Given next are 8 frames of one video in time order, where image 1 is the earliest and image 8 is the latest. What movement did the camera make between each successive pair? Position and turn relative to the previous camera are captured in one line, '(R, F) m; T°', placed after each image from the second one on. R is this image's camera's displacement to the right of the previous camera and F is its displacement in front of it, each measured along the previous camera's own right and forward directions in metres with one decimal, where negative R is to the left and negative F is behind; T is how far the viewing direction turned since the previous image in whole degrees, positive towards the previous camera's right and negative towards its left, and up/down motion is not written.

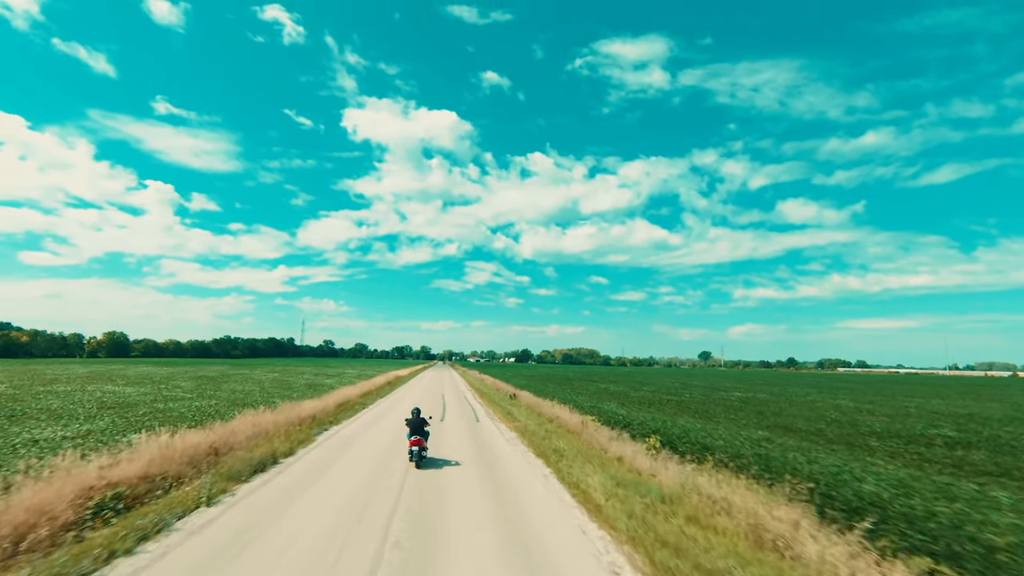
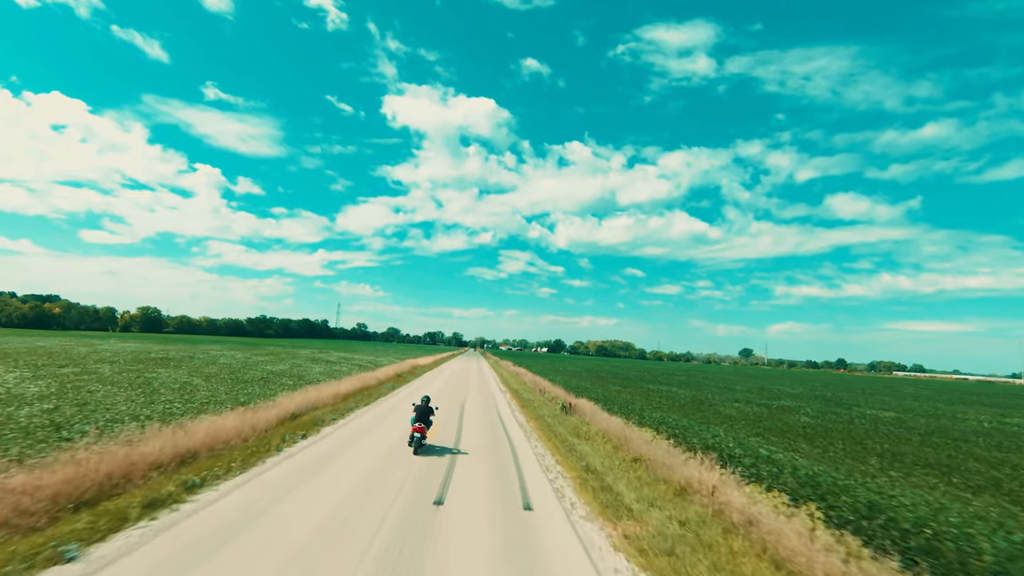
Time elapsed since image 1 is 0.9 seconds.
(-0.2, +2.1) m; -4°
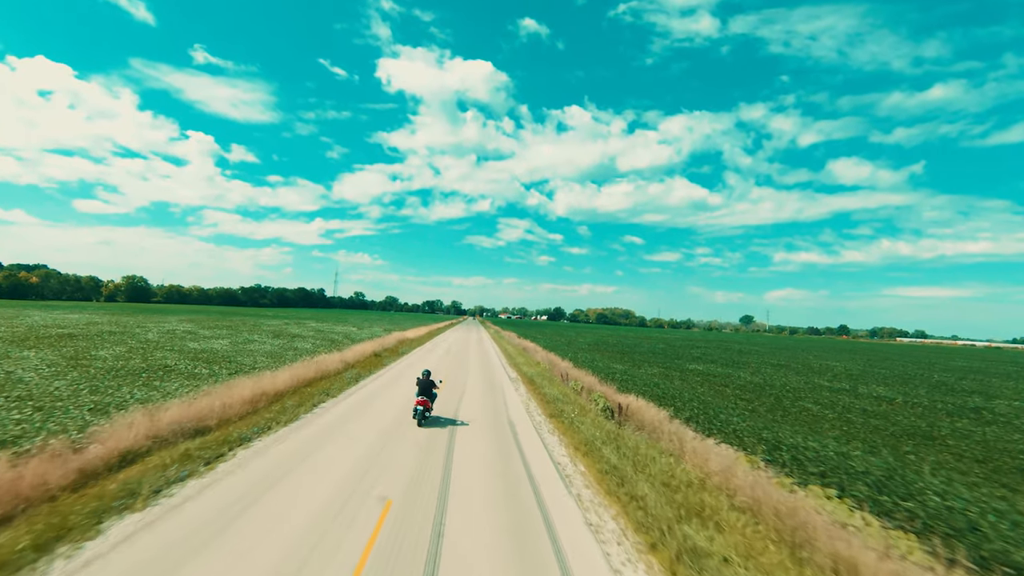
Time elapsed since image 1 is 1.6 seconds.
(-0.1, +1.5) m; 0°
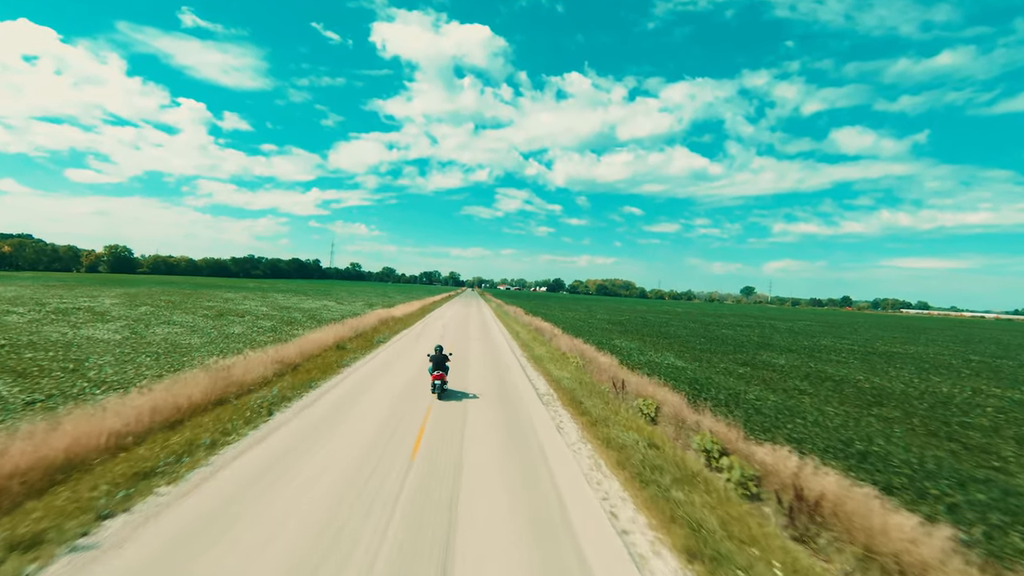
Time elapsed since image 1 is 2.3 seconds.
(-0.1, +1.6) m; 0°
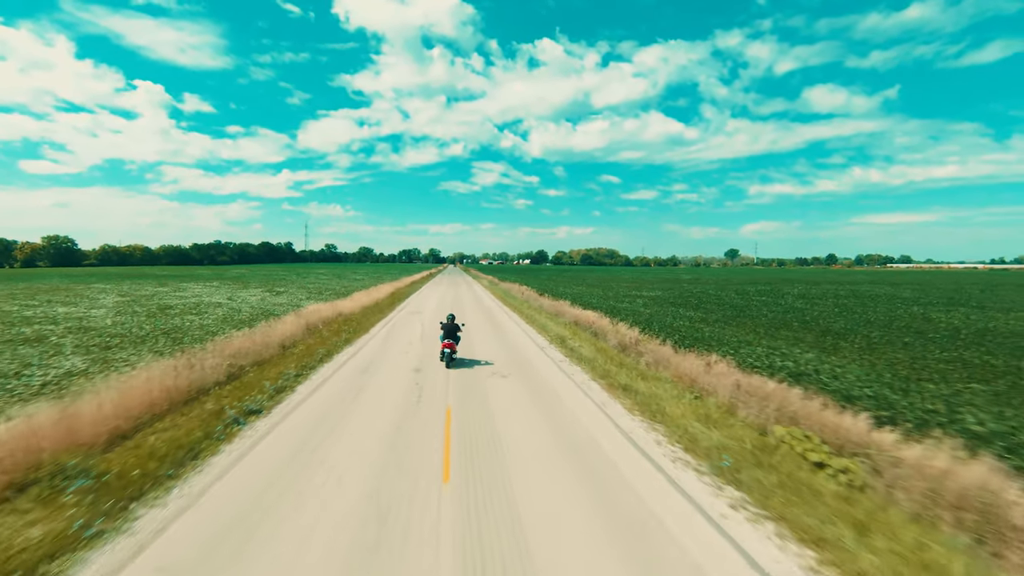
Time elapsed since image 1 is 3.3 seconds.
(-0.3, +2.2) m; +2°
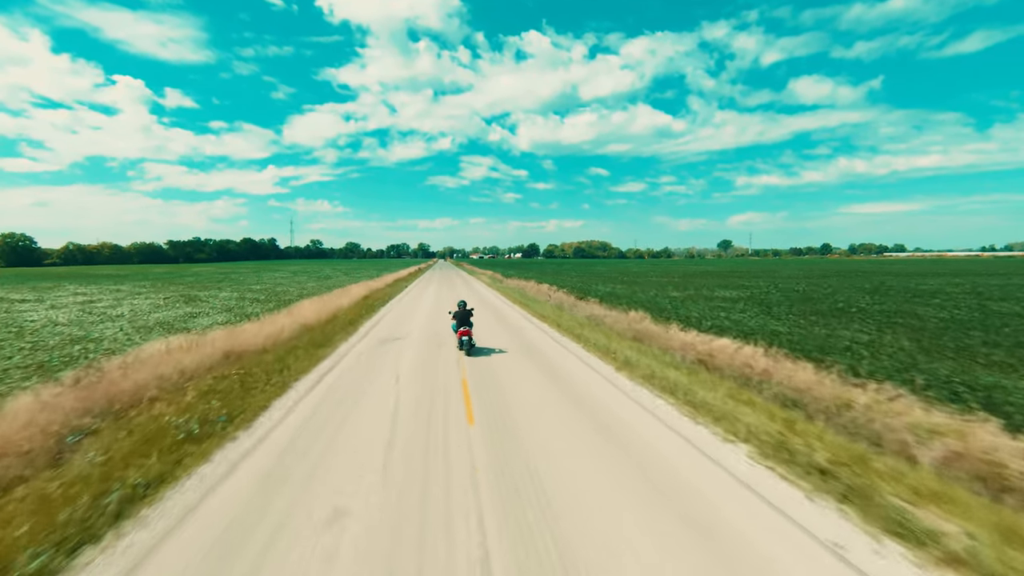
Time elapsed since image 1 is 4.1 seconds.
(-0.3, +1.9) m; +1°
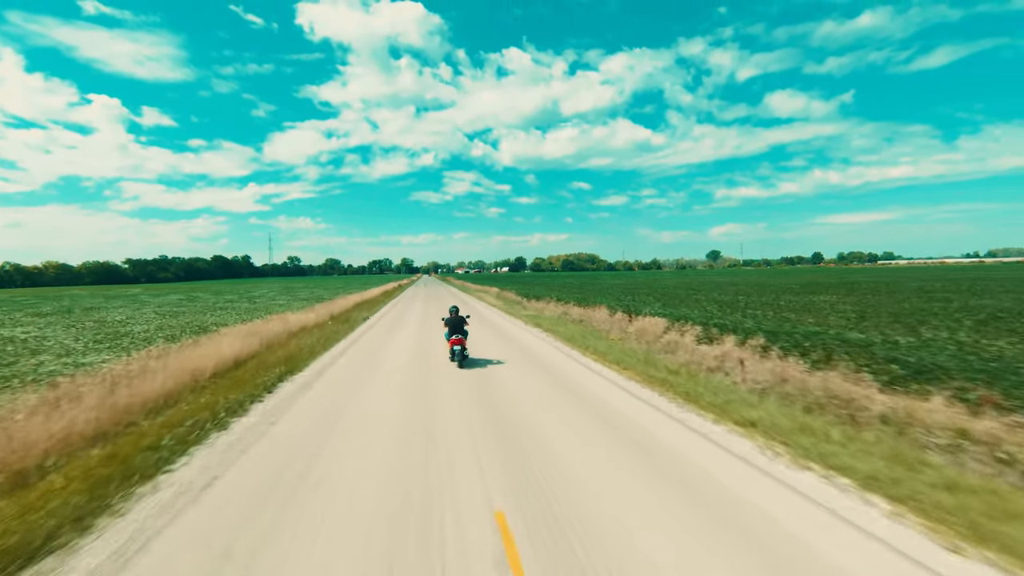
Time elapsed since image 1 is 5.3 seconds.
(-0.4, +3.0) m; +2°
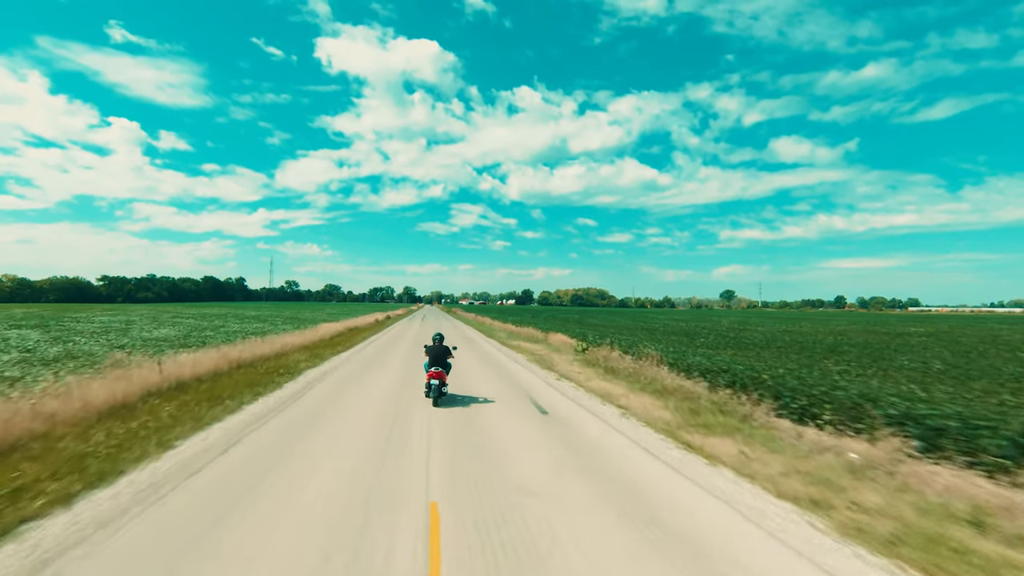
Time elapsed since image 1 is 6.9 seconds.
(-0.6, +4.0) m; 0°
